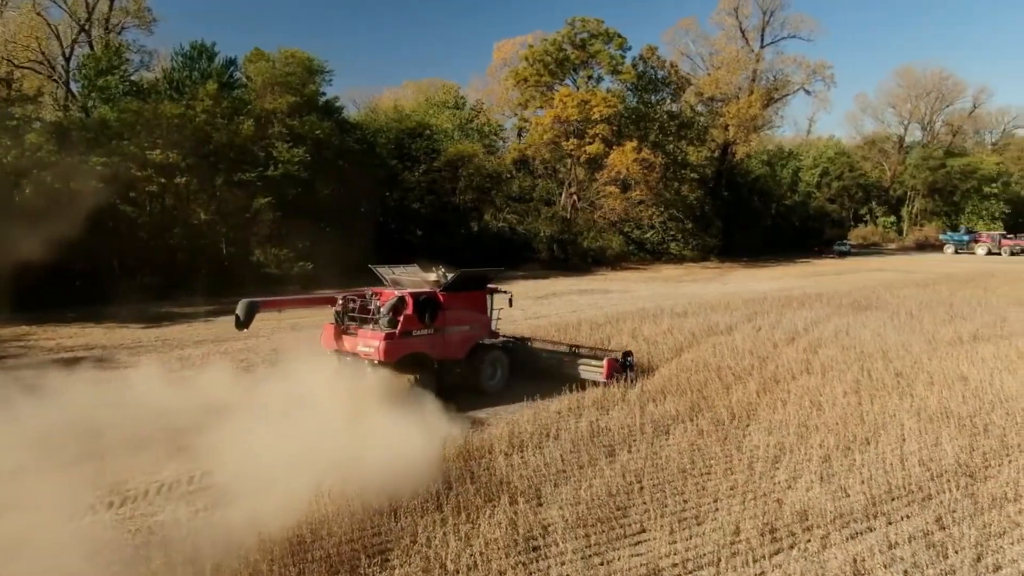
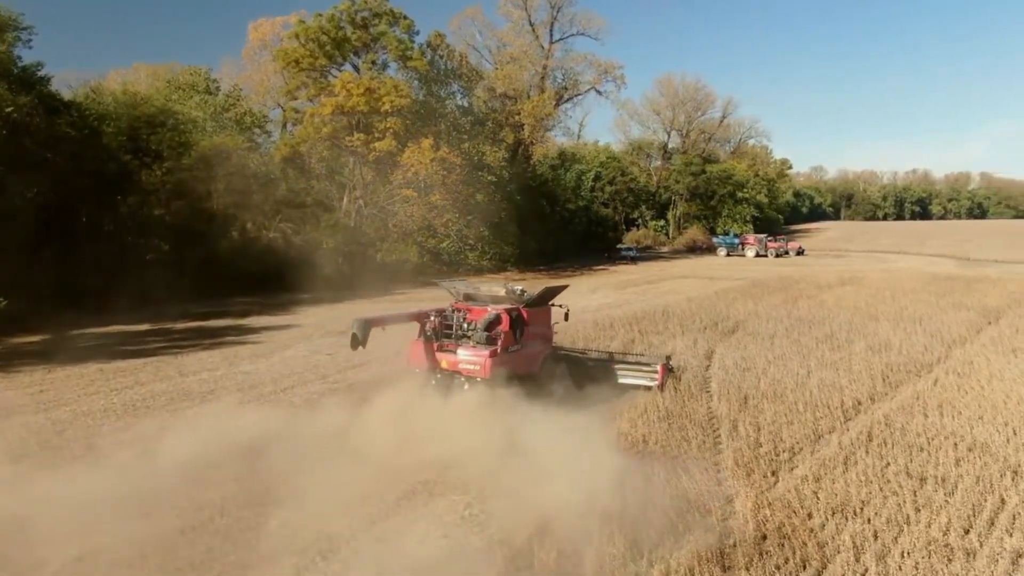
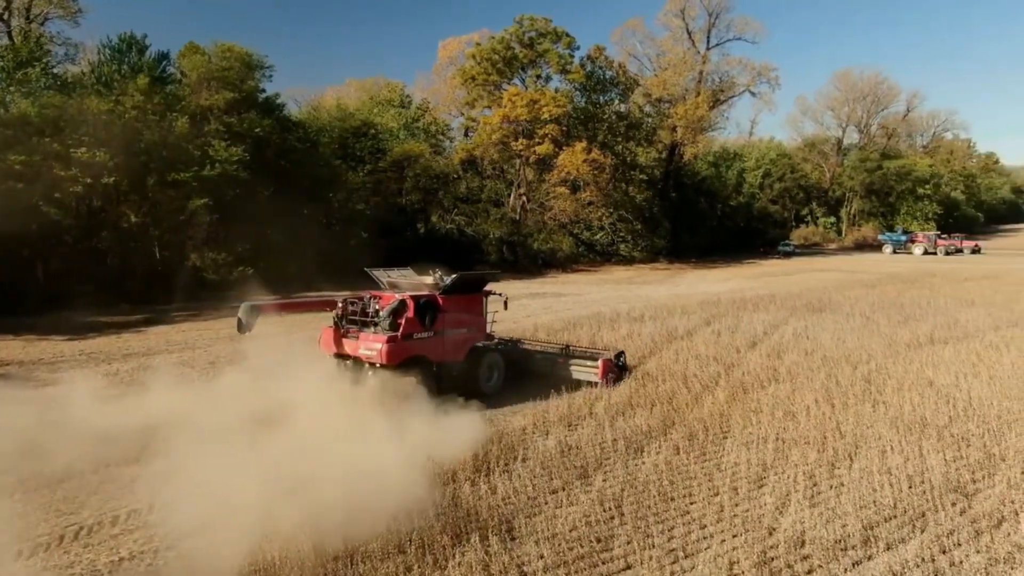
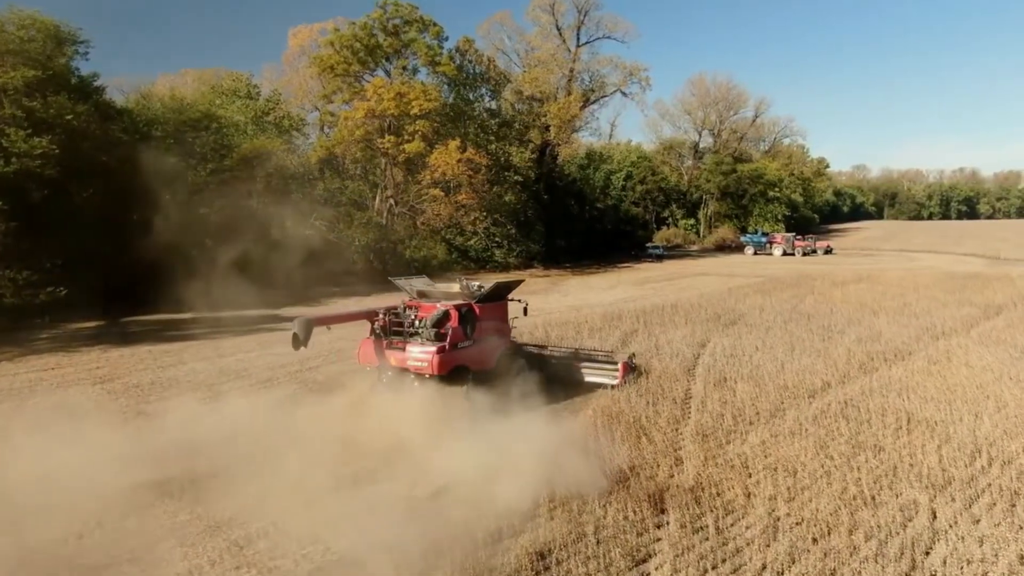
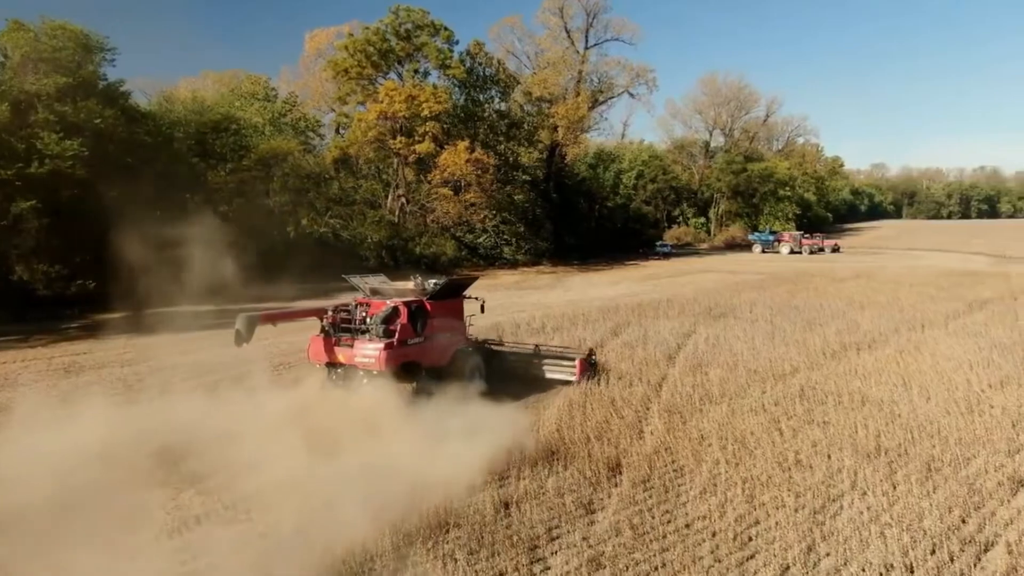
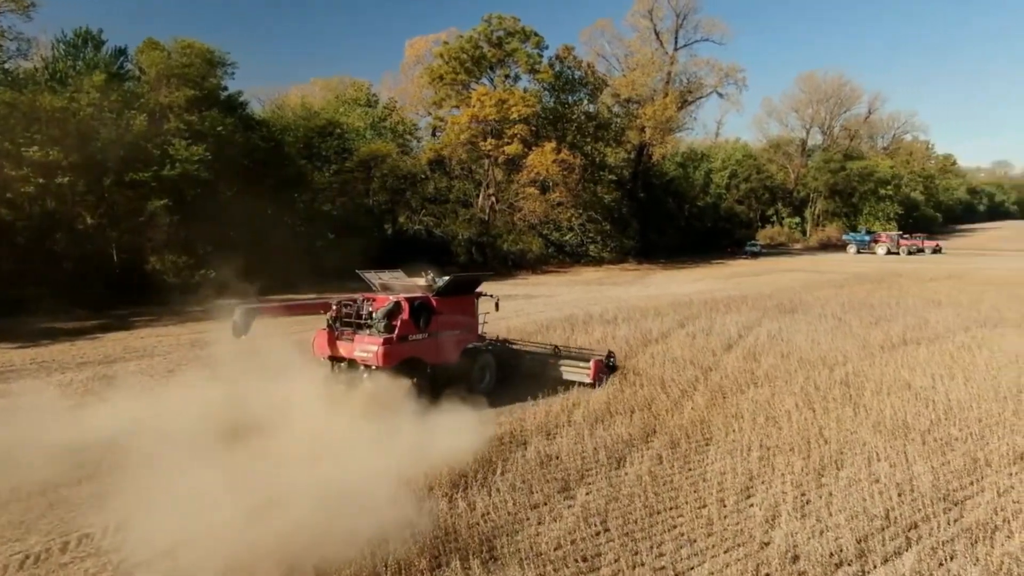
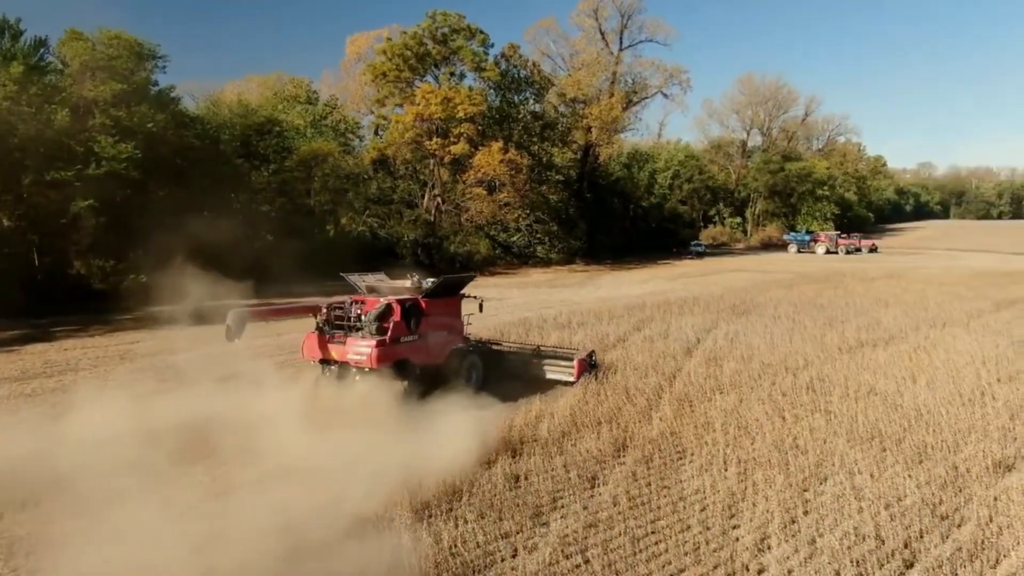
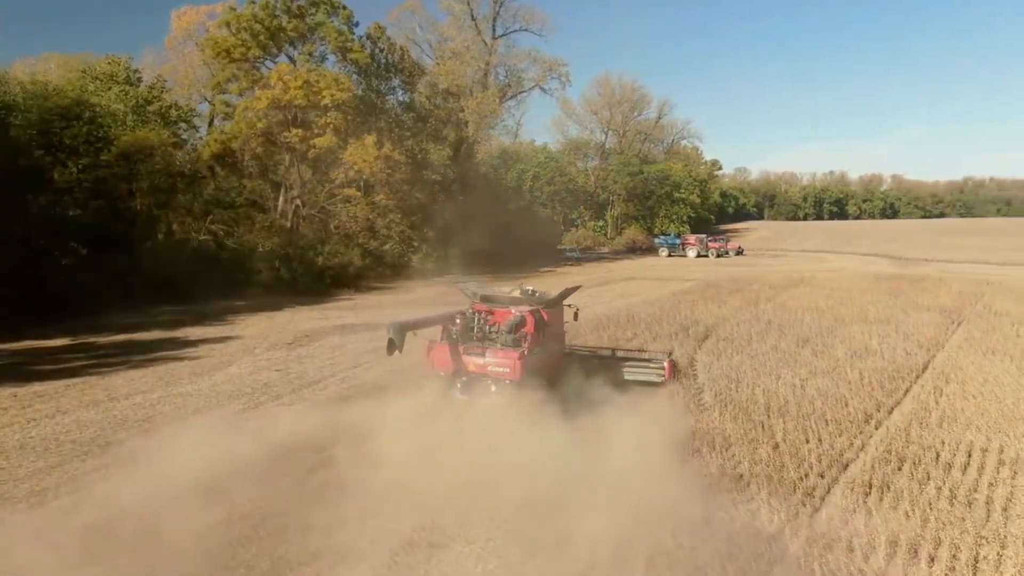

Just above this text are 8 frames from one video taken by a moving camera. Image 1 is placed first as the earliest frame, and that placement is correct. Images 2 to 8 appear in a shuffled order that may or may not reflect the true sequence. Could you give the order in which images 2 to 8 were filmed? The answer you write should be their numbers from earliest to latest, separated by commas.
3, 6, 7, 5, 4, 2, 8
